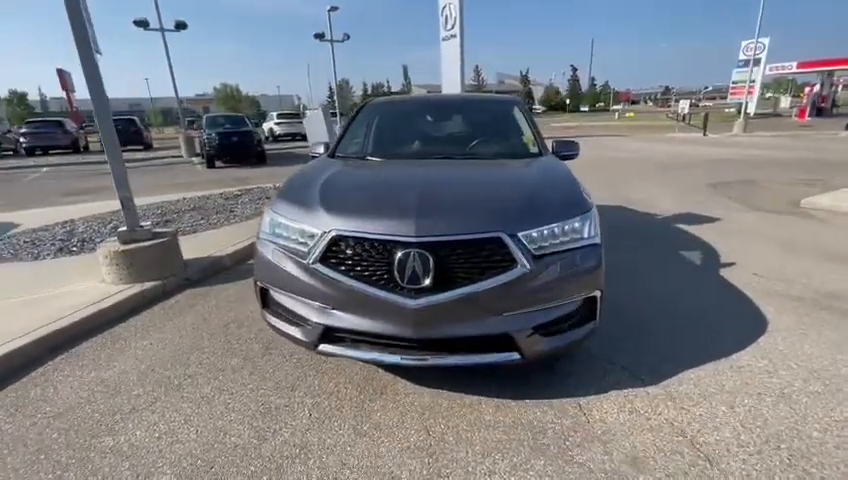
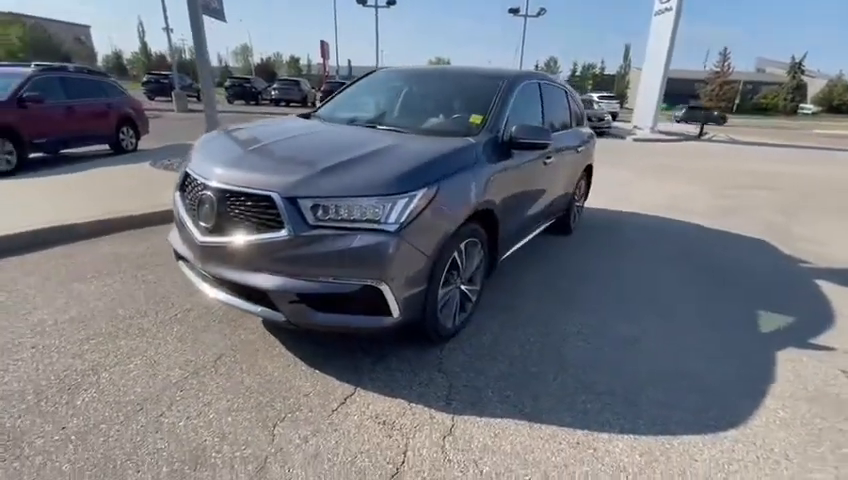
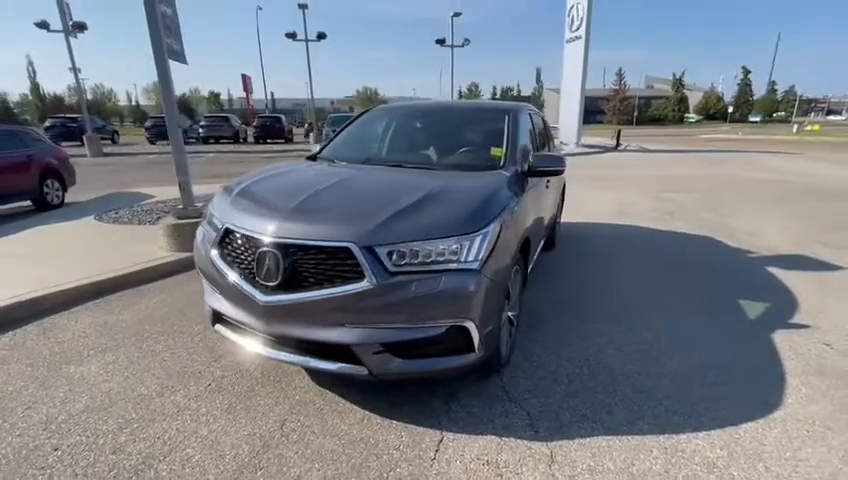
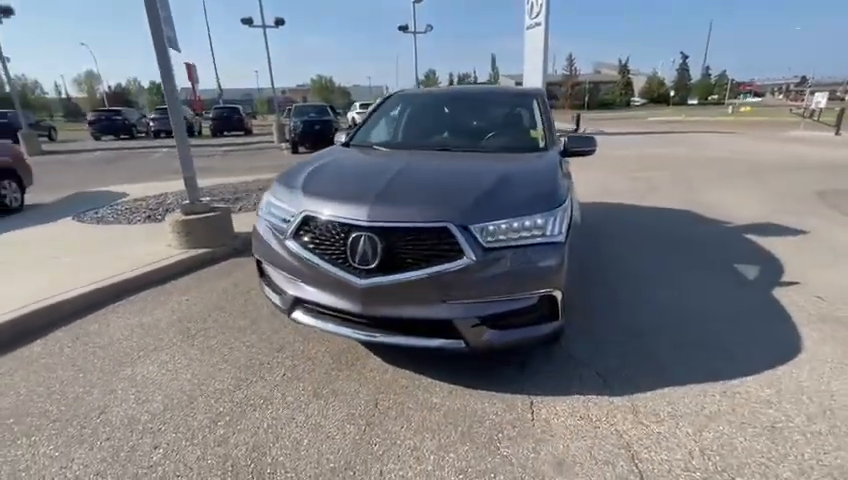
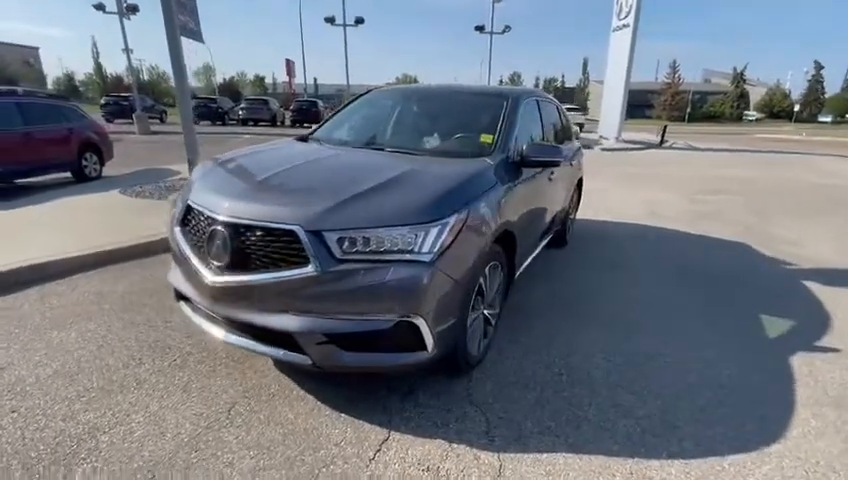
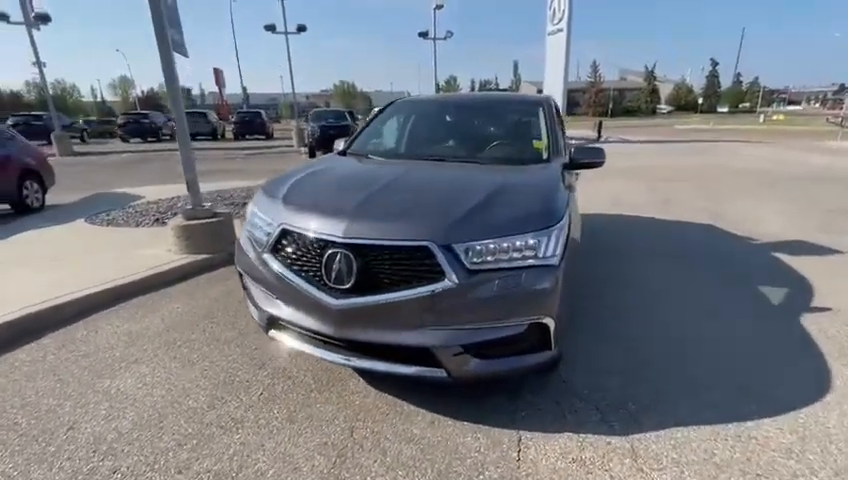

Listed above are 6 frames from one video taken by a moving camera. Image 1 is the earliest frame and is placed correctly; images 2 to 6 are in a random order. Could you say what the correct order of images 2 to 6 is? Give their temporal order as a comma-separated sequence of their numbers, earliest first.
4, 6, 3, 5, 2
